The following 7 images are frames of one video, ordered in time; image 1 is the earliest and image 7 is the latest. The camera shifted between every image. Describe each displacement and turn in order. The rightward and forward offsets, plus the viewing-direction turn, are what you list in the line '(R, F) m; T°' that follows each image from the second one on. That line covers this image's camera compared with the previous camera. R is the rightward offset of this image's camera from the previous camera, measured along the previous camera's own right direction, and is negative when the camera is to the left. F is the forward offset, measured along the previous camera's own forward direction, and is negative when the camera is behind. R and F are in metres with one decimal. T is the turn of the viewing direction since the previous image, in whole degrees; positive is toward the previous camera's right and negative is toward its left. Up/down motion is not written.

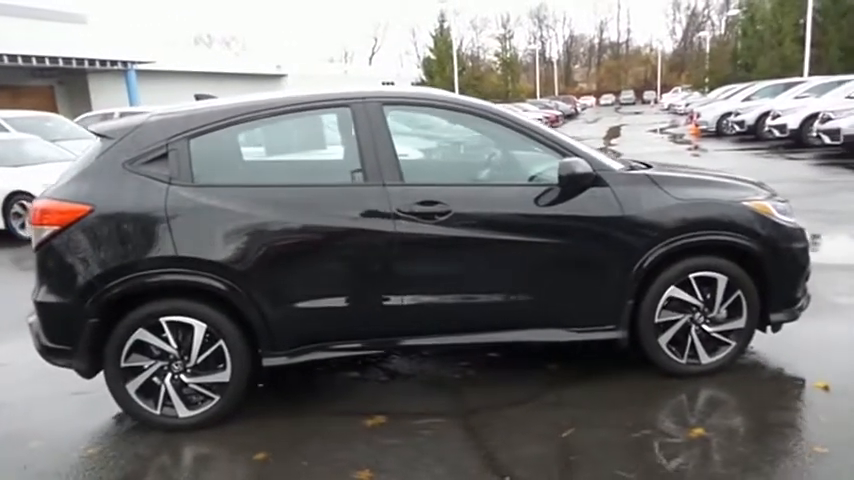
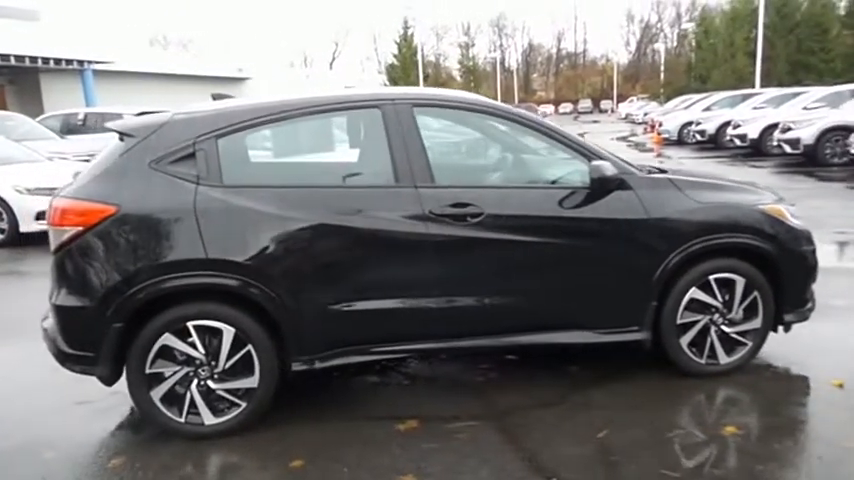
(-0.4, 0.0) m; +4°
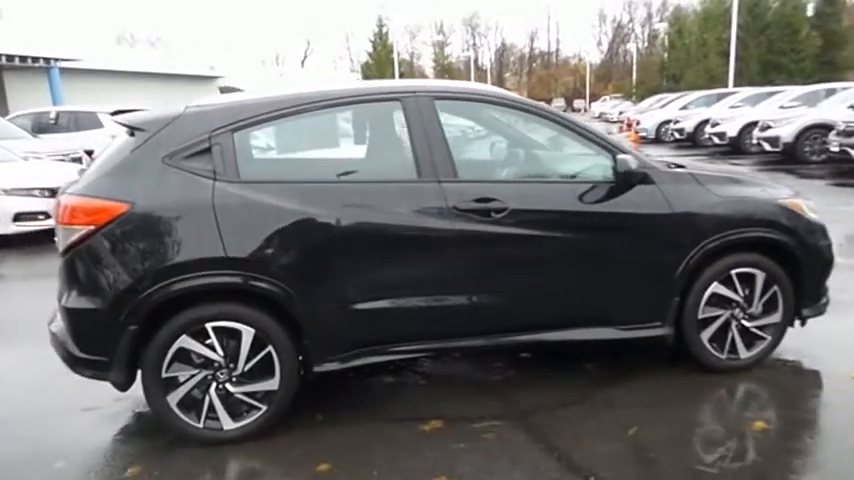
(-0.3, +0.1) m; +3°
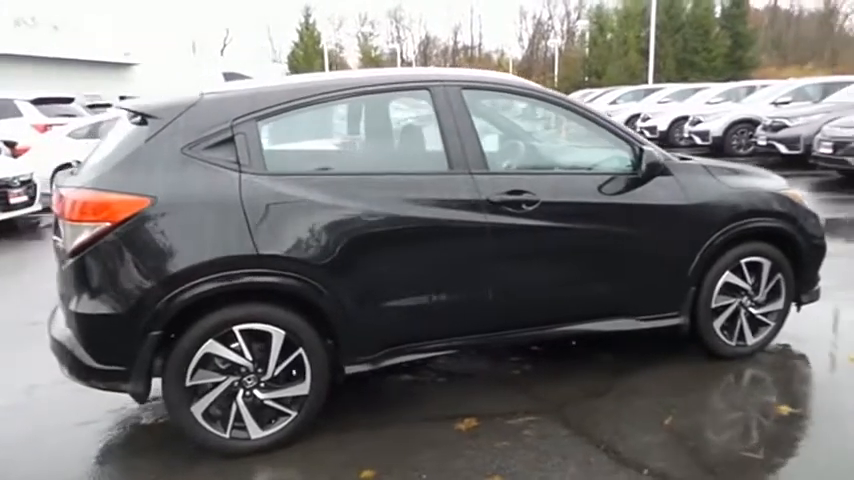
(-0.6, +0.1) m; +7°
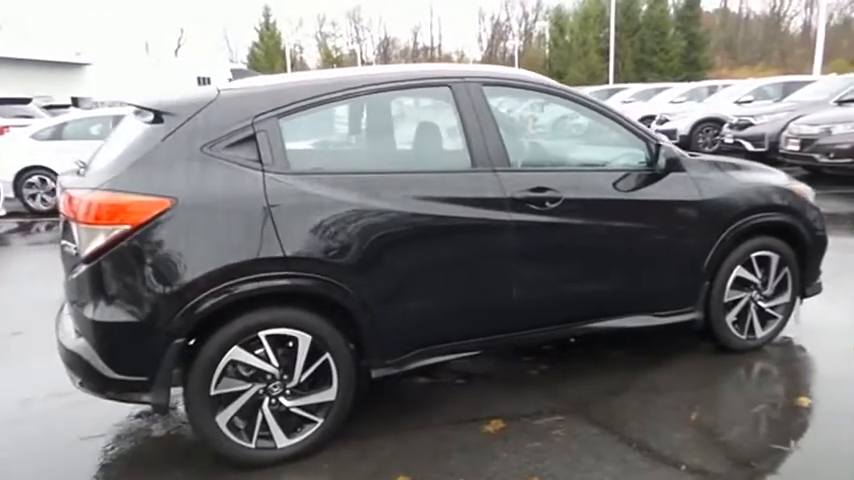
(-0.3, +0.1) m; +4°
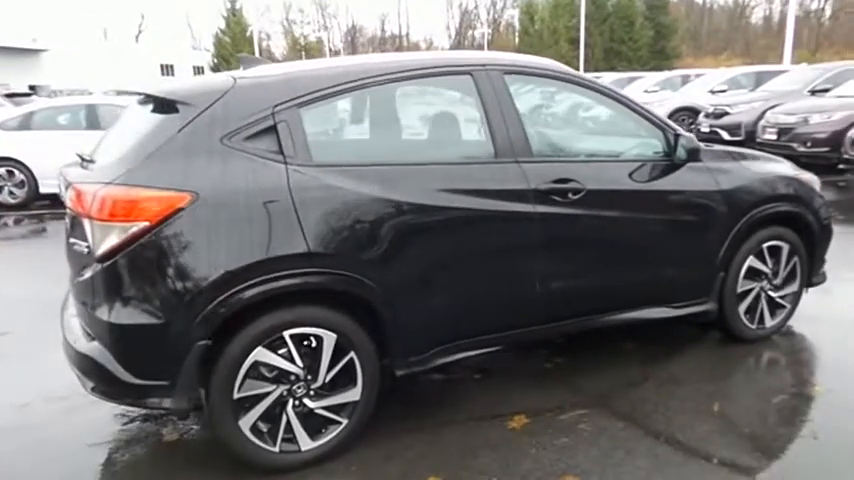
(-0.3, +0.1) m; +3°
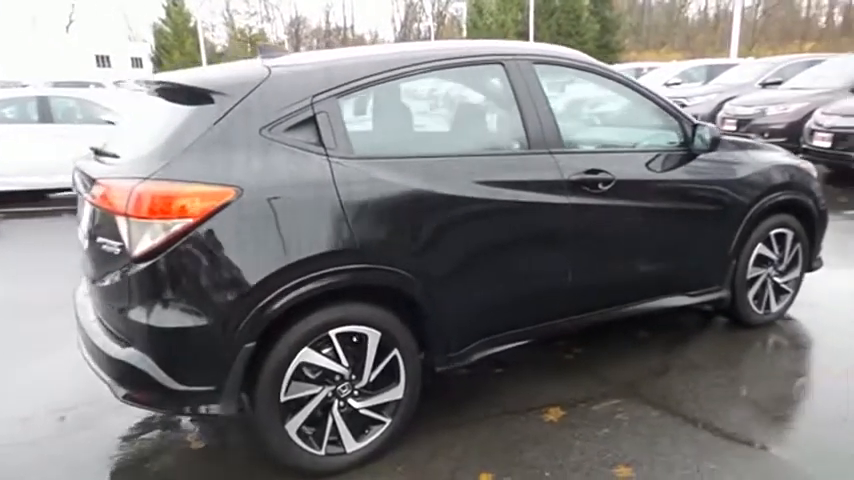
(-0.4, +0.1) m; +5°
